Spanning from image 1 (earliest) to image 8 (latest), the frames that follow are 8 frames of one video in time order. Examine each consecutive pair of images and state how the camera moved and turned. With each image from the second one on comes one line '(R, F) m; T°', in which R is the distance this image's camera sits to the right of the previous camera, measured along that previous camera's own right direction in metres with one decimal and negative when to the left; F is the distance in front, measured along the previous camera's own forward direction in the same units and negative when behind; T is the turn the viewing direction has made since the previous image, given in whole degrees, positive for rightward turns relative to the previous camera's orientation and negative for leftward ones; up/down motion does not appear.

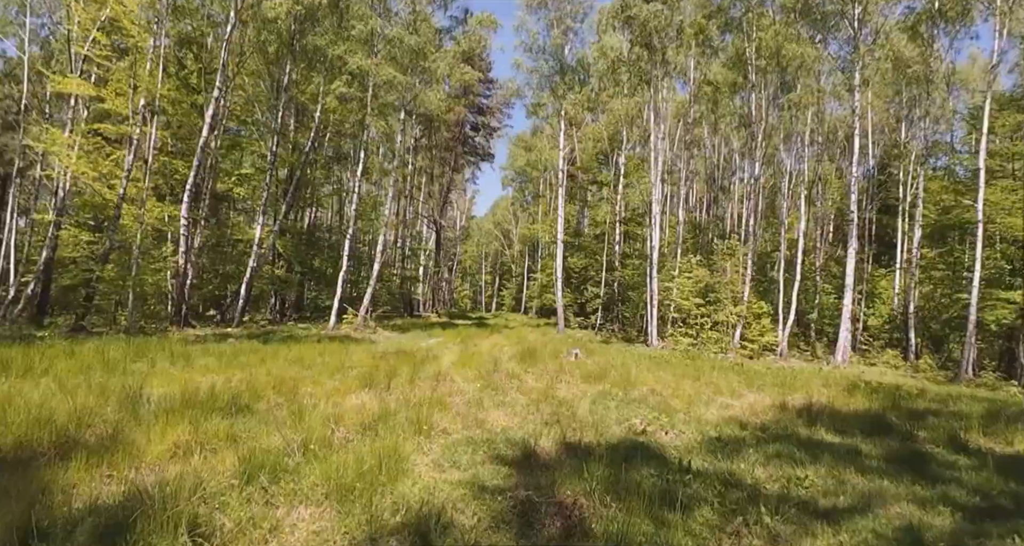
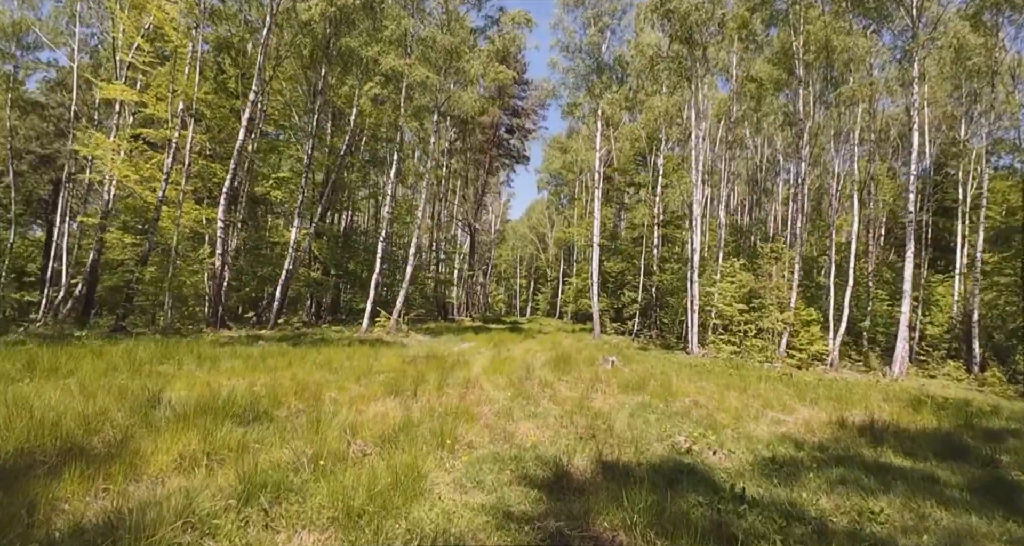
(0.0, +0.4) m; -4°
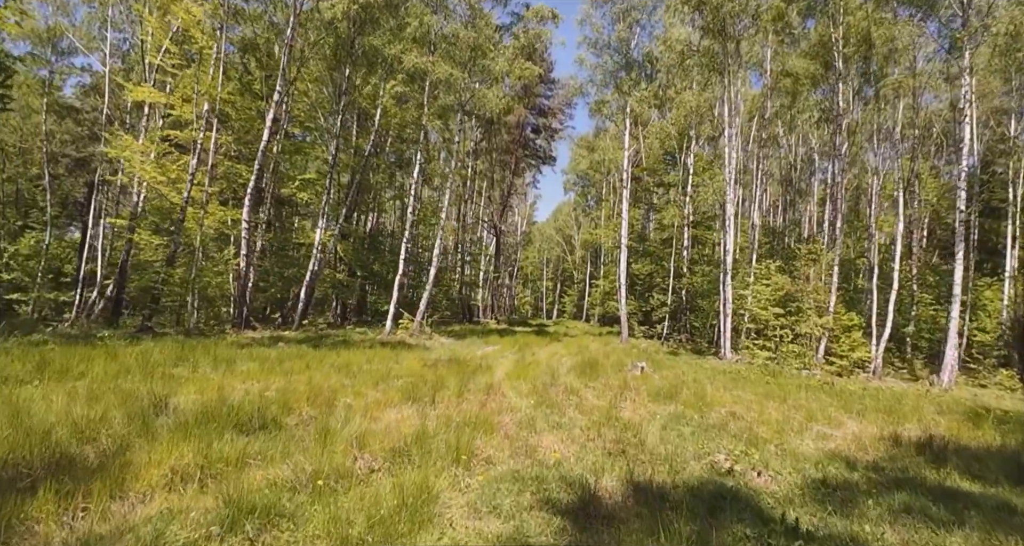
(0.0, +0.4) m; -3°
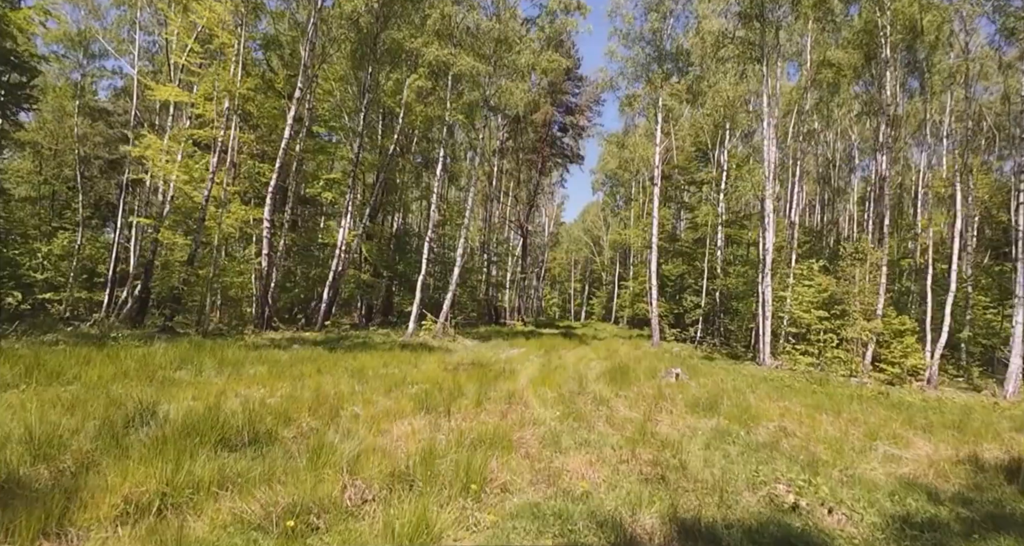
(+0.1, +0.6) m; -3°
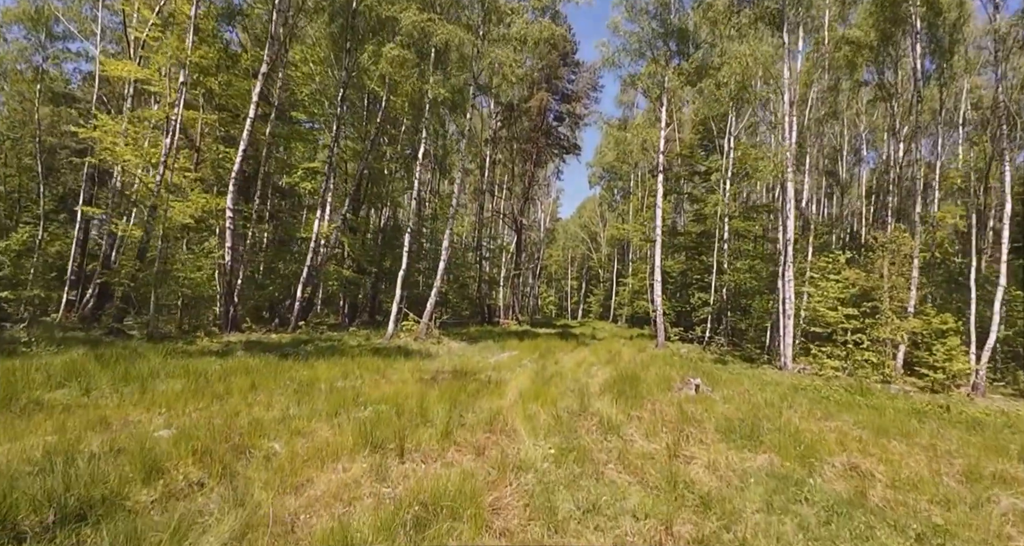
(+0.2, +1.5) m; 0°
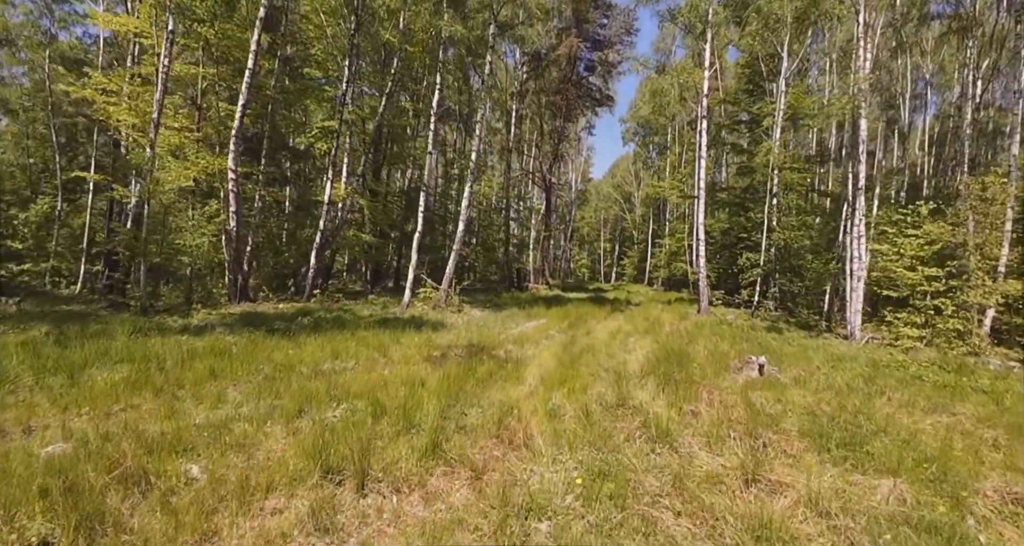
(+0.2, +1.3) m; -4°
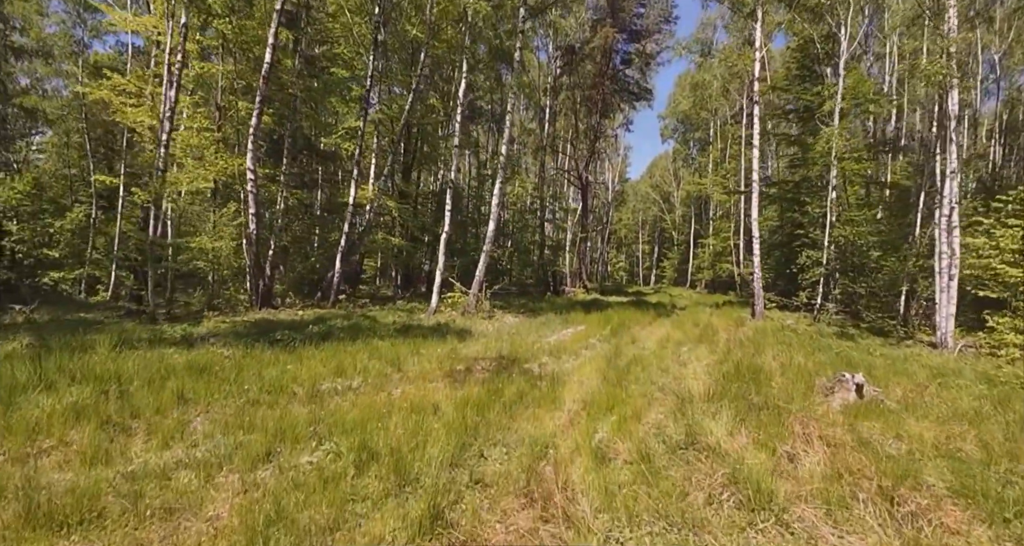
(0.0, +1.0) m; -4°
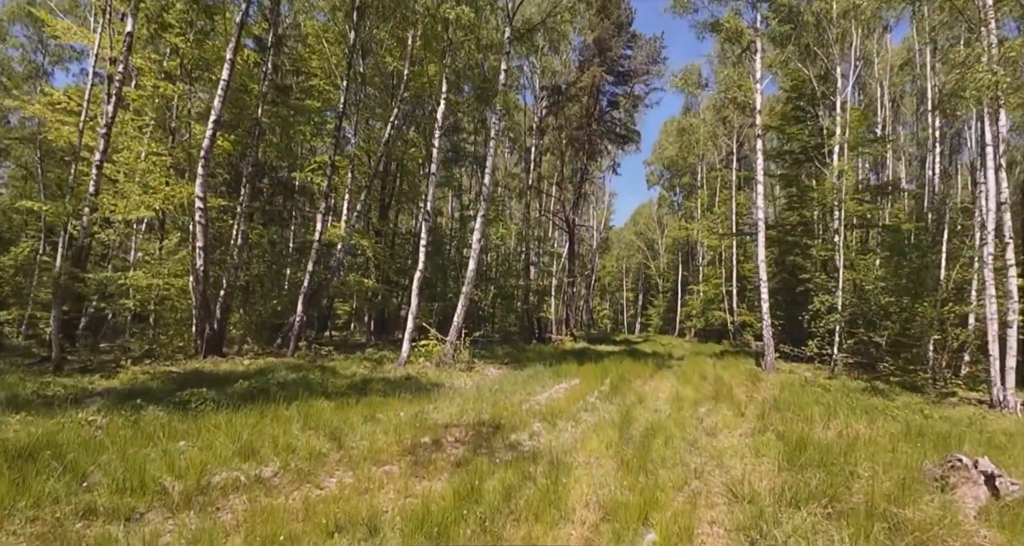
(0.0, +1.5) m; +2°
